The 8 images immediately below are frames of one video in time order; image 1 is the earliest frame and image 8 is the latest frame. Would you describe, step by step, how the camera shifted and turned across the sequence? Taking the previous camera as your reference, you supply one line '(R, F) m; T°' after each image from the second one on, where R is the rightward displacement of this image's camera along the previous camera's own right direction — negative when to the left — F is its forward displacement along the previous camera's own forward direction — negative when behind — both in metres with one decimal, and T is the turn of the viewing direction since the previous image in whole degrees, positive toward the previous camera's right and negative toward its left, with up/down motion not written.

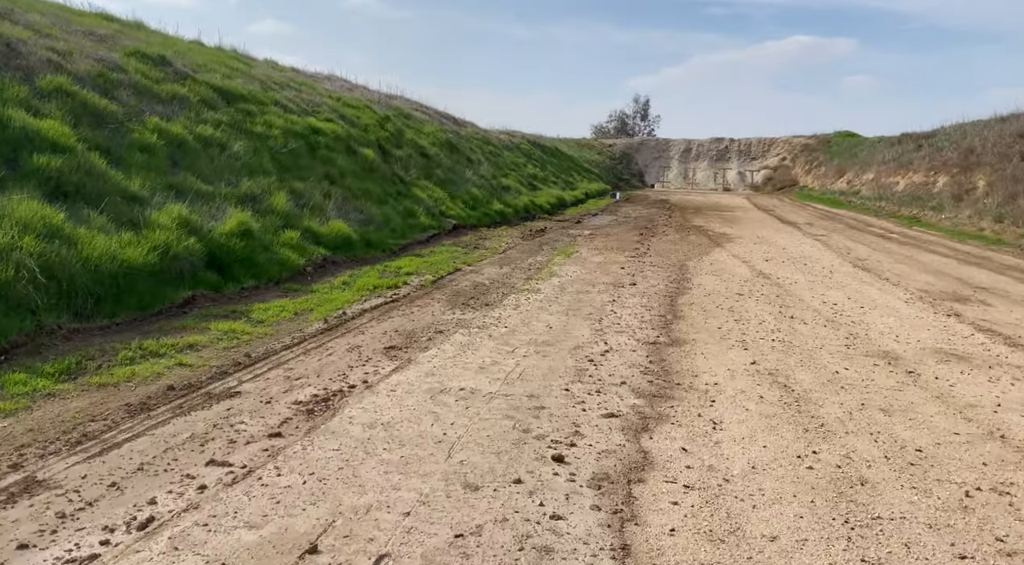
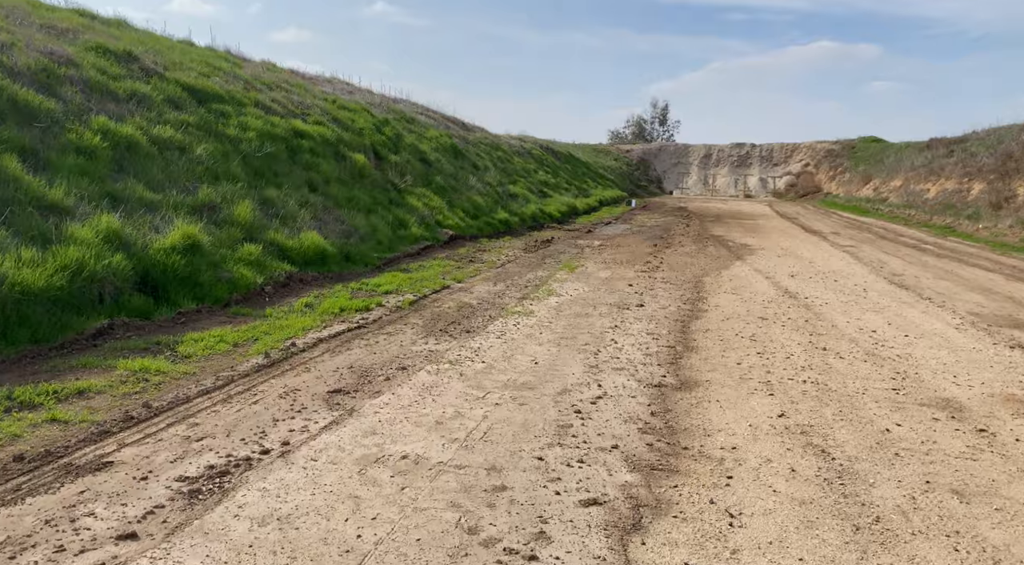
(+0.4, +1.3) m; -2°
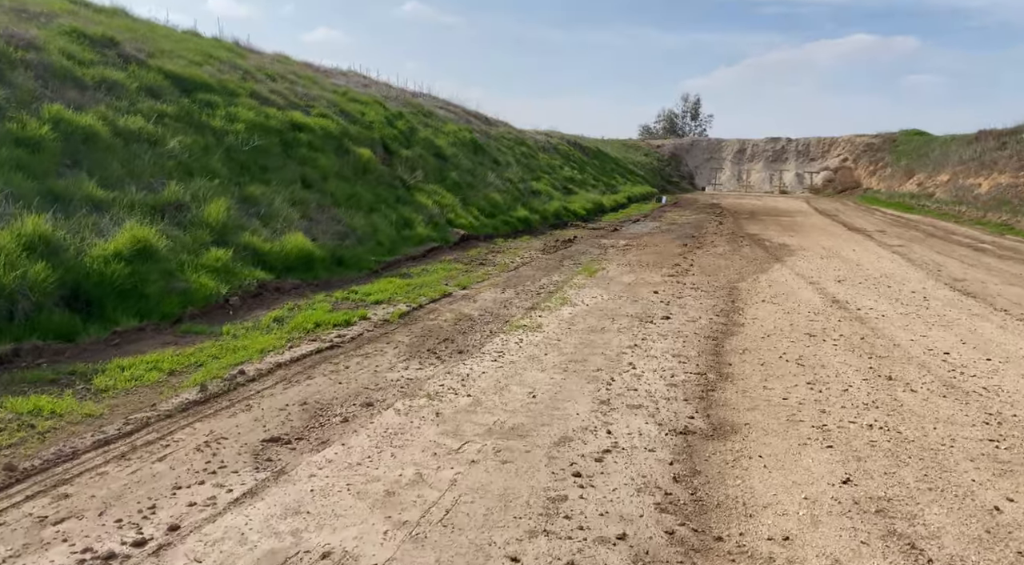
(+0.3, +1.3) m; -3°
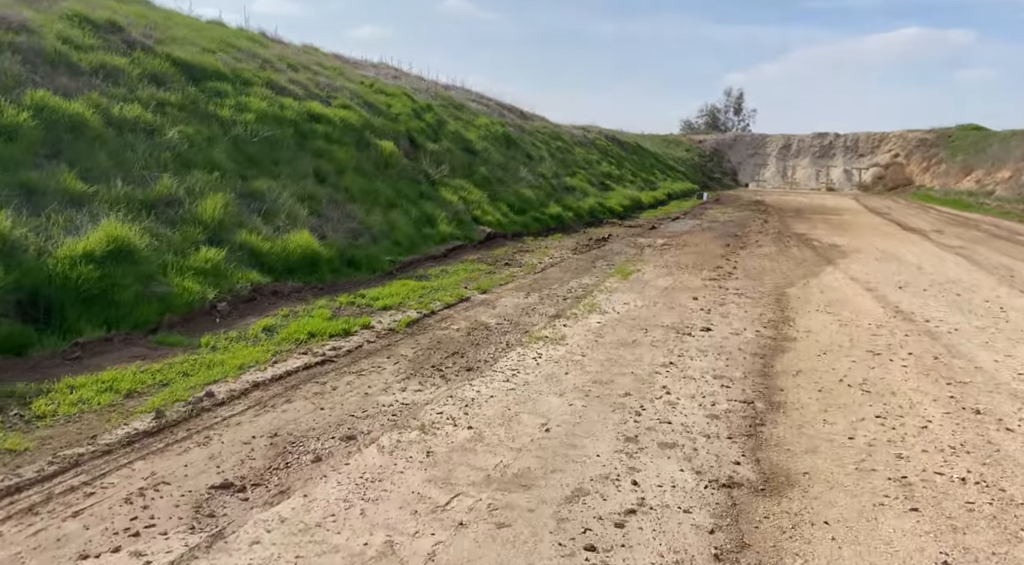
(+0.2, +0.9) m; -3°
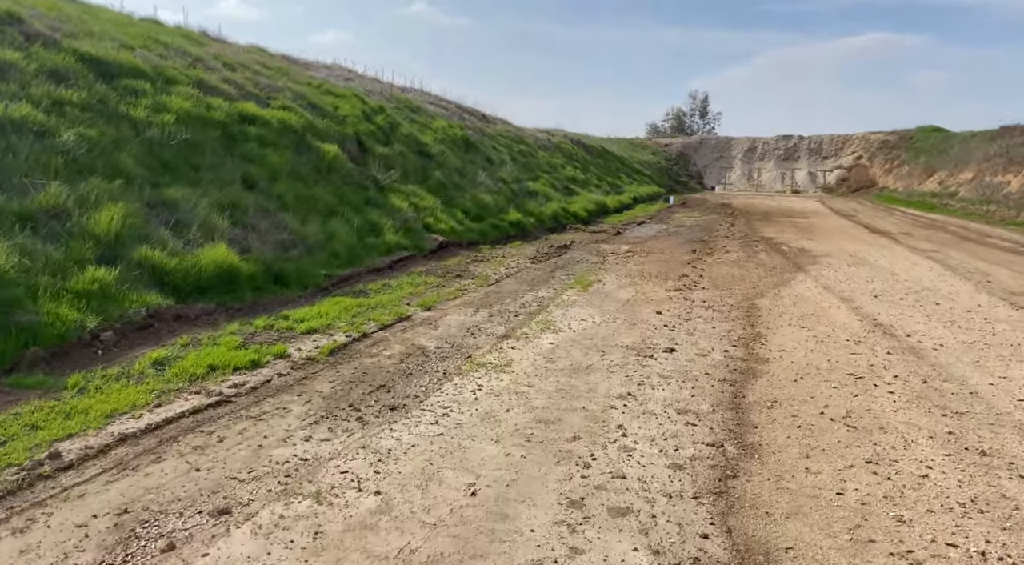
(+0.3, +0.9) m; +3°
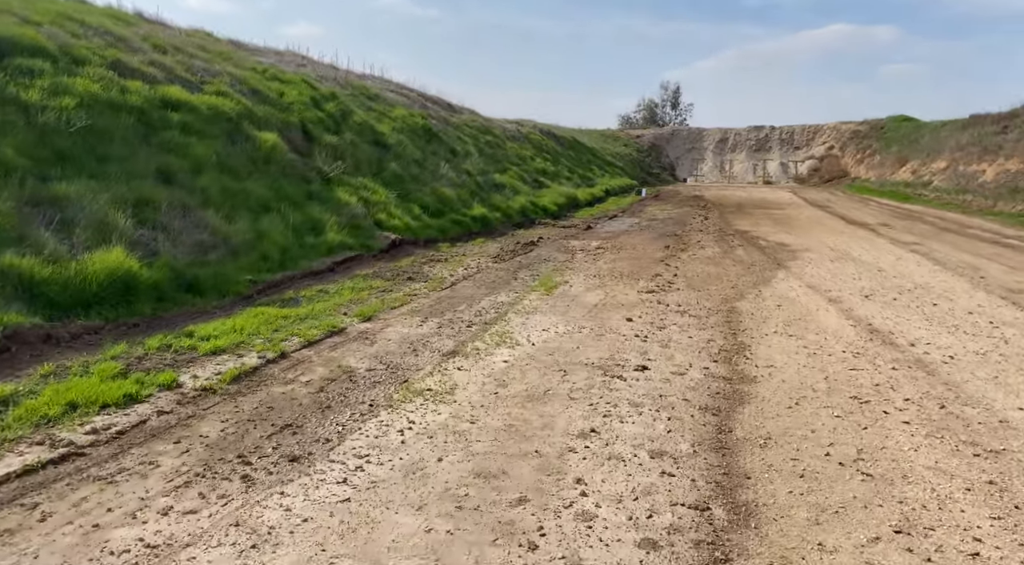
(+0.3, +1.1) m; +2°
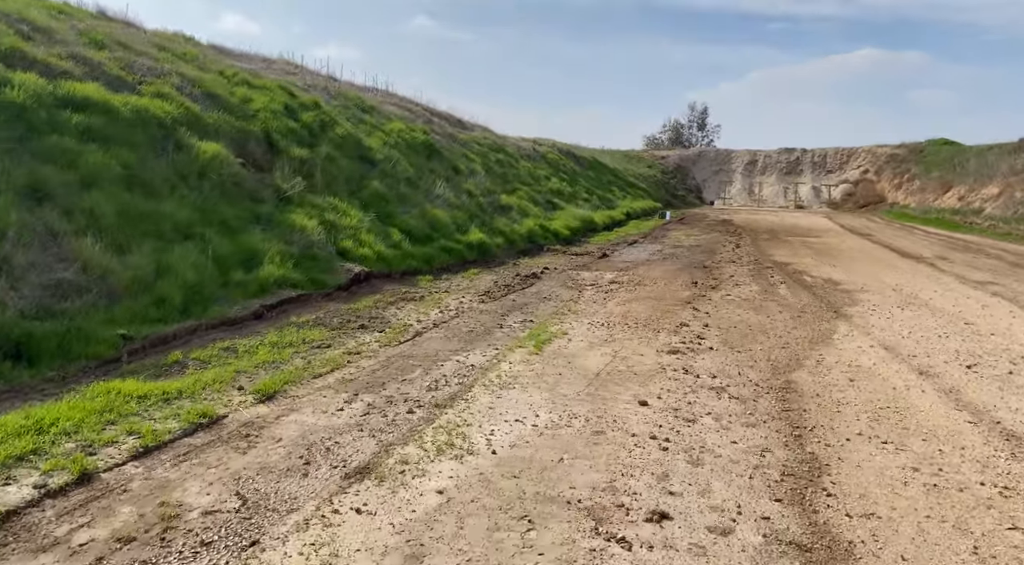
(+0.5, +2.4) m; -2°
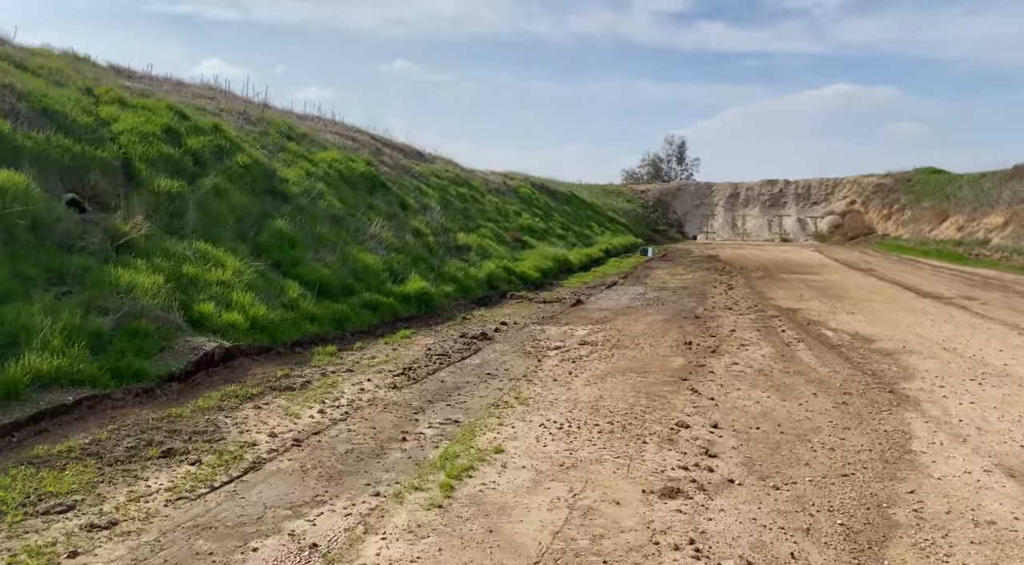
(+0.7, +3.0) m; +1°
